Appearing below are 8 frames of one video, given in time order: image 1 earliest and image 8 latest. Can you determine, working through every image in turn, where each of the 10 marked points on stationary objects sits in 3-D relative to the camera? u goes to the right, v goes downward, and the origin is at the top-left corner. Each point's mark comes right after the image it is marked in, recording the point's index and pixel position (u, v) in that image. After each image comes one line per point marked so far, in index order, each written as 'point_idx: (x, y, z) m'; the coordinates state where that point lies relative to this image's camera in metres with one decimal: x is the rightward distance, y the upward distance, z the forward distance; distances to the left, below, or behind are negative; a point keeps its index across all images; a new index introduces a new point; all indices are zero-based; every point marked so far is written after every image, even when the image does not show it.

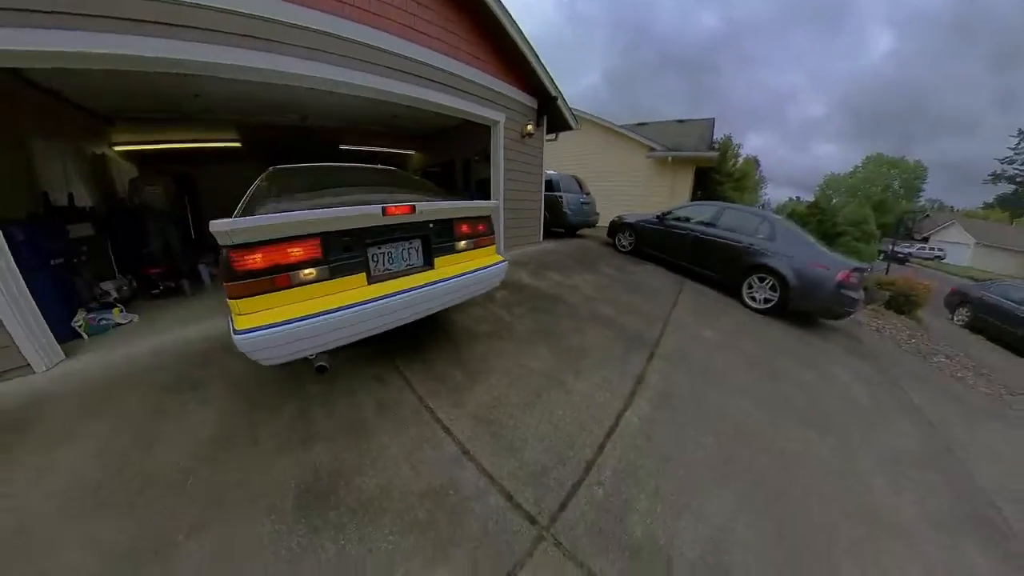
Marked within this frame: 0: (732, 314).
0: (+3.4, -0.2, +5.0) m
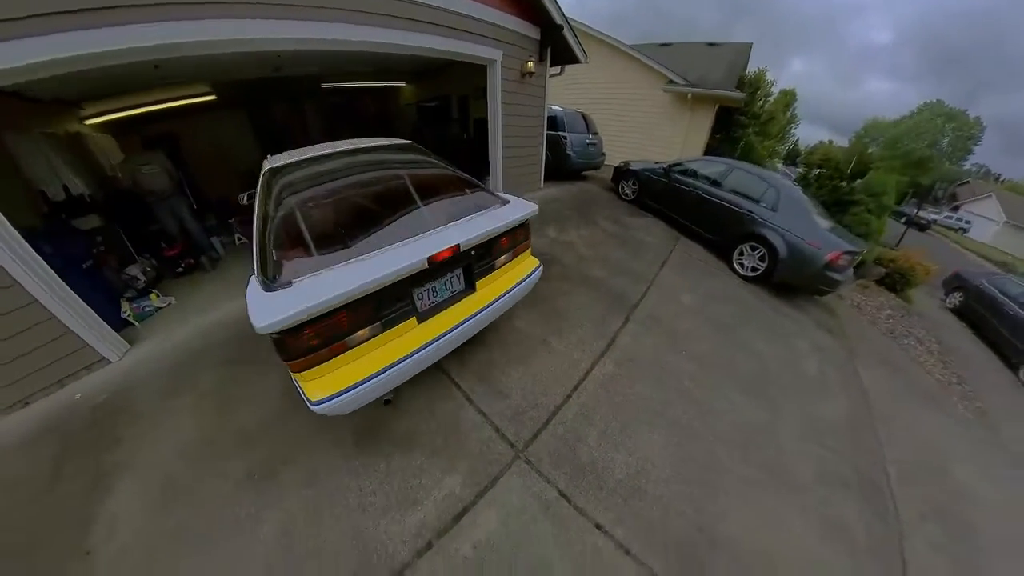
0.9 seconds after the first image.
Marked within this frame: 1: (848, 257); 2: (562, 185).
0: (+3.3, +0.2, +5.3) m
1: (+5.1, +0.5, +4.9) m
2: (+0.9, +2.5, +7.4) m
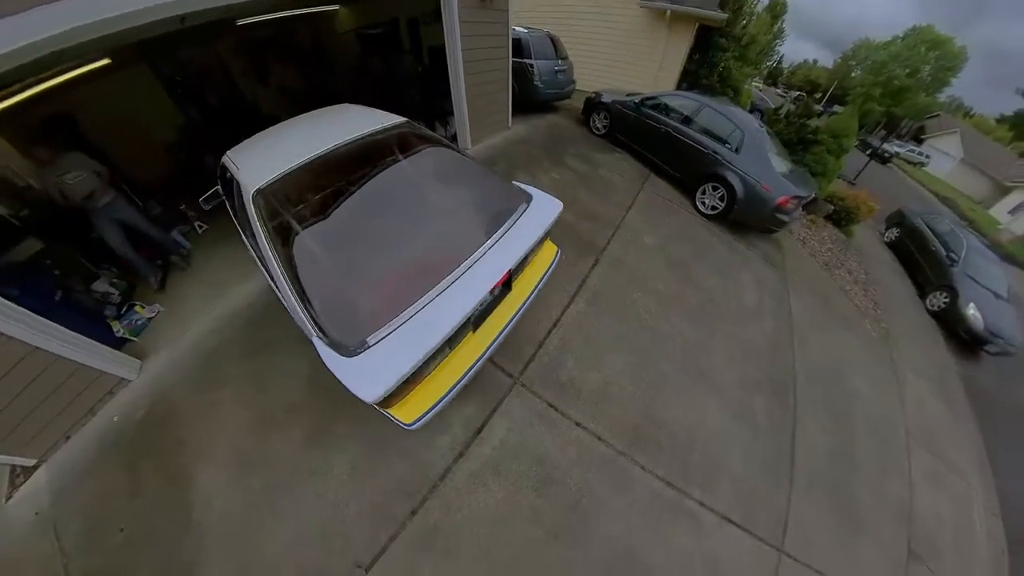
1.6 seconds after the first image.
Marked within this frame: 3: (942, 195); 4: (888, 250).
0: (+2.9, +1.2, +5.9) m
1: (+4.7, +1.5, +5.6) m
2: (+0.3, +3.7, +7.3) m
3: (+26.3, +6.2, +19.6) m
4: (+9.8, +1.3, +8.6) m
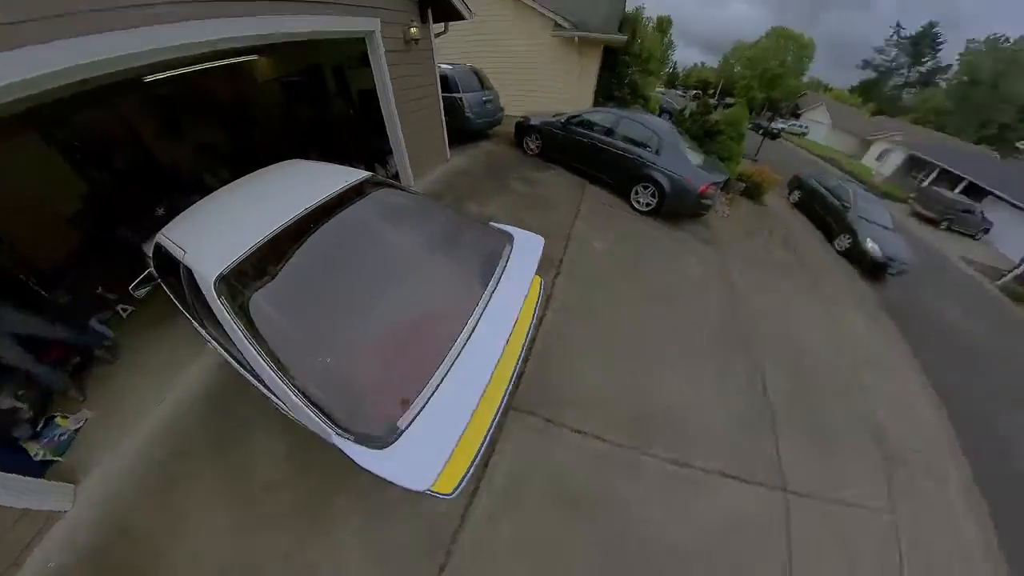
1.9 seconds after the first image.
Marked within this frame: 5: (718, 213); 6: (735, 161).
0: (+2.1, +1.3, +6.3) m
1: (+3.8, +2.0, +6.3) m
2: (-1.2, +3.1, +7.6) m
3: (+22.4, +9.5, +23.0) m
4: (+8.5, +2.5, +9.9) m
5: (+4.8, +1.7, +7.7) m
6: (+6.4, +3.6, +9.3) m
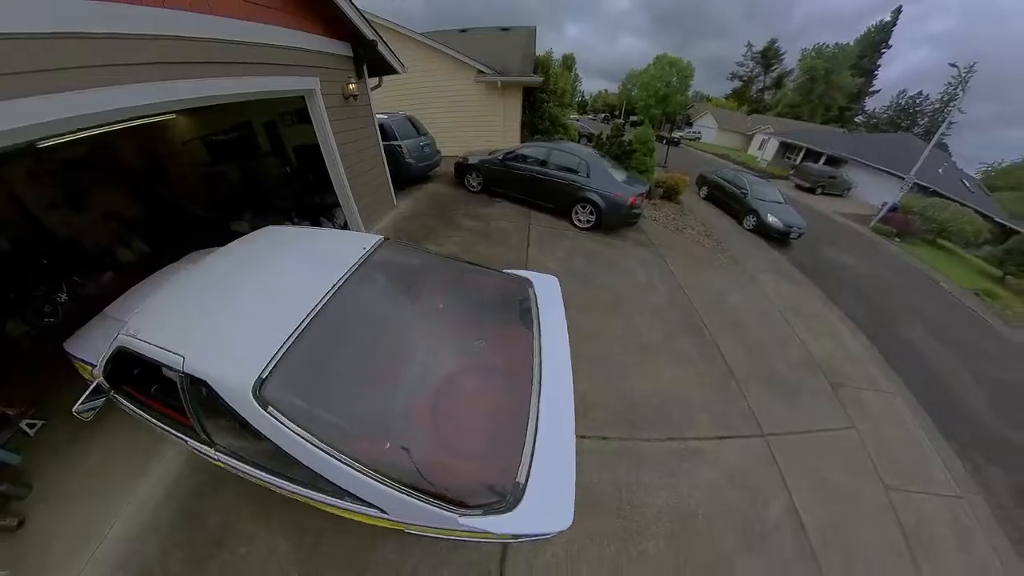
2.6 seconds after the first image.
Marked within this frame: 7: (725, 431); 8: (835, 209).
0: (+1.2, +1.1, +6.8) m
1: (+2.8, +2.0, +7.1) m
2: (-2.4, +2.2, +7.7) m
3: (+17.5, +10.8, +26.8) m
4: (+6.8, +3.0, +11.4) m
5: (+3.6, +1.8, +8.6) m
6: (+4.6, +3.8, +10.5) m
7: (+2.2, -1.4, +3.4) m
8: (+16.2, +3.9, +16.2) m
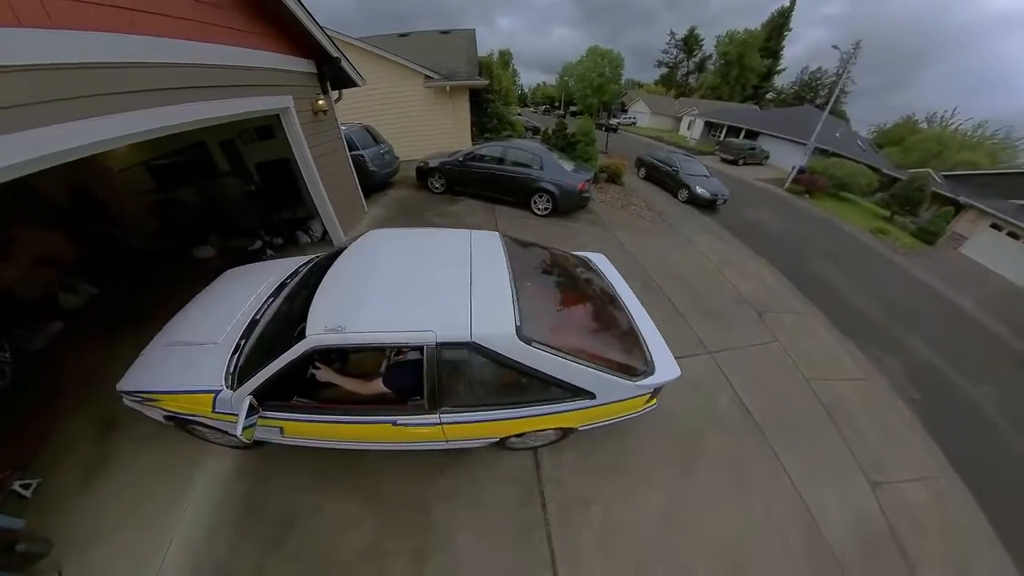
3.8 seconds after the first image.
0: (+0.5, +1.5, +7.5) m
1: (+2.0, +2.6, +7.9) m
2: (-3.3, +2.1, +8.0) m
3: (+13.1, +13.3, +29.0) m
4: (+5.3, +4.1, +12.6) m
5: (+2.6, +2.6, +9.5) m
6: (+3.1, +4.6, +11.5) m
7: (+2.2, -0.8, +4.2) m
8: (+13.8, +6.3, +18.4) m
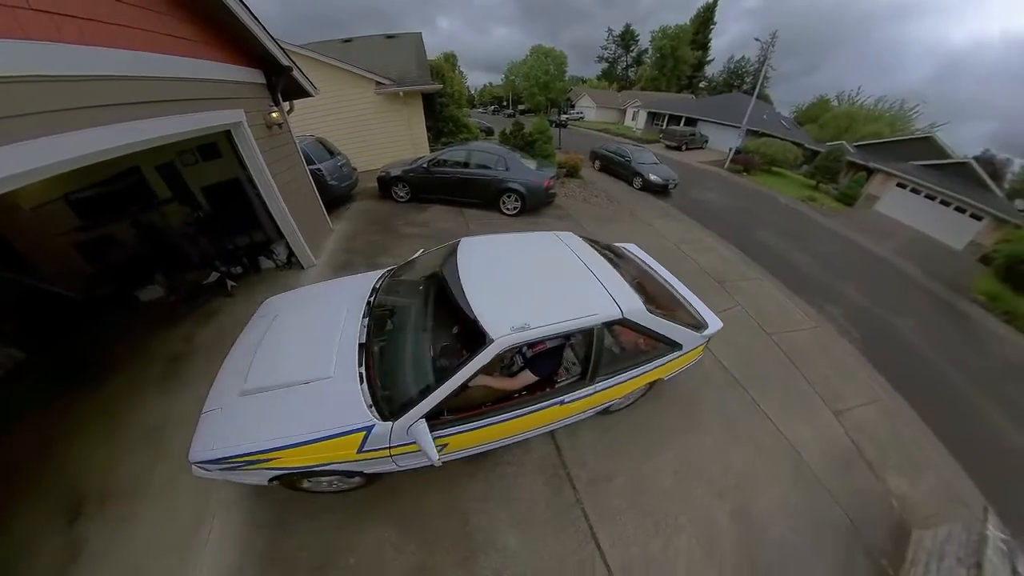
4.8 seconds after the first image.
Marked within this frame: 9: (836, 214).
0: (-0.1, +1.5, +7.5) m
1: (+1.1, +2.8, +8.1) m
2: (-4.0, +1.7, +7.6) m
3: (+8.5, +14.6, +30.2) m
4: (+3.7, +4.6, +13.1) m
5: (+1.6, +2.8, +9.8) m
6: (+1.7, +4.9, +11.8) m
7: (+2.2, -0.6, +4.4) m
8: (+11.3, +7.8, +19.8) m
9: (+12.9, +3.0, +13.0) m
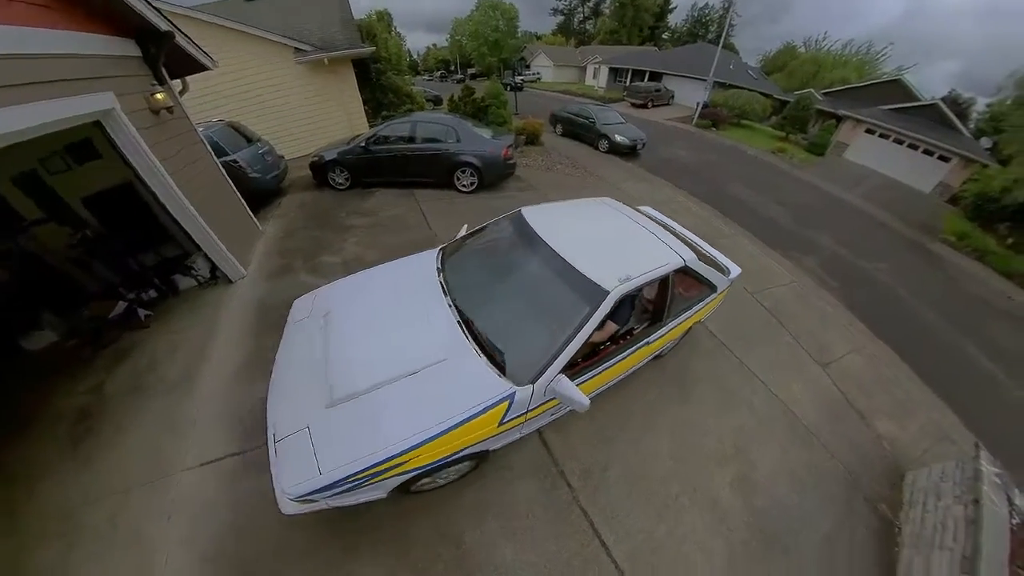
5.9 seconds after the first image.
0: (-0.8, +1.8, +6.8) m
1: (+0.2, +3.2, +7.3) m
2: (-4.7, +1.6, +6.6) m
3: (+4.8, +17.3, +28.9) m
4: (+2.3, +5.7, +12.3) m
5: (+0.6, +3.4, +9.1) m
6: (+0.3, +5.6, +10.9) m
7: (+1.9, -0.3, +4.1) m
8: (+9.0, +10.1, +19.2) m
9: (+11.6, +4.9, +13.0) m
